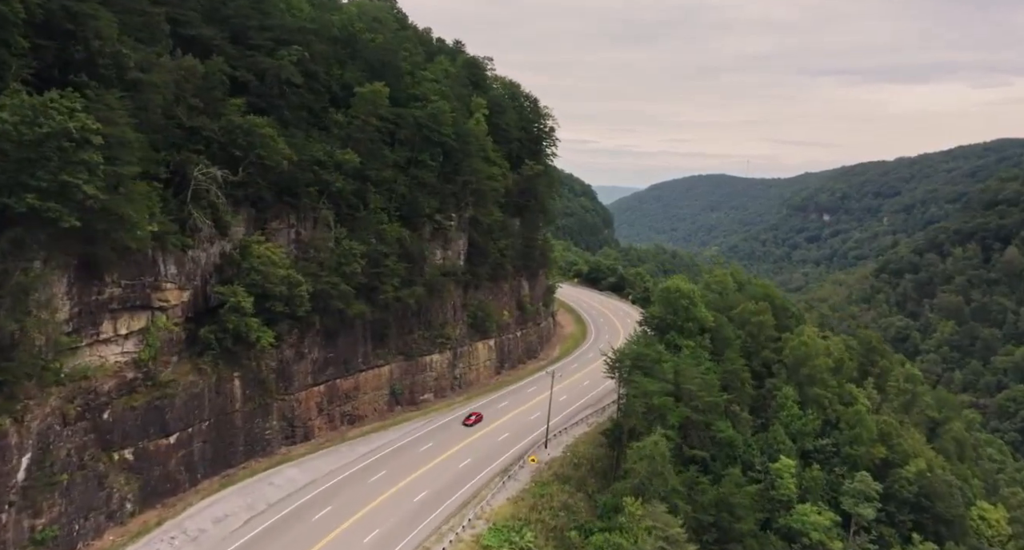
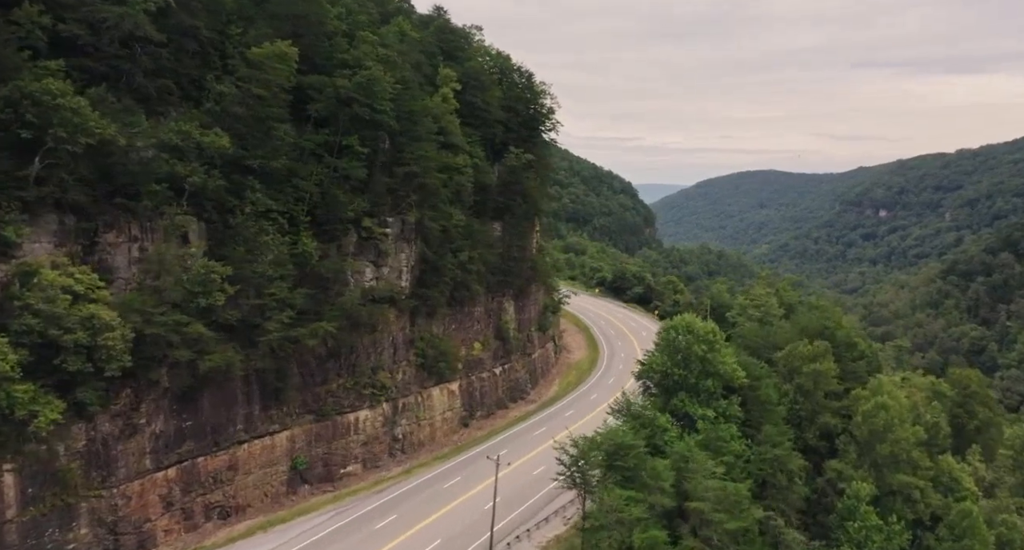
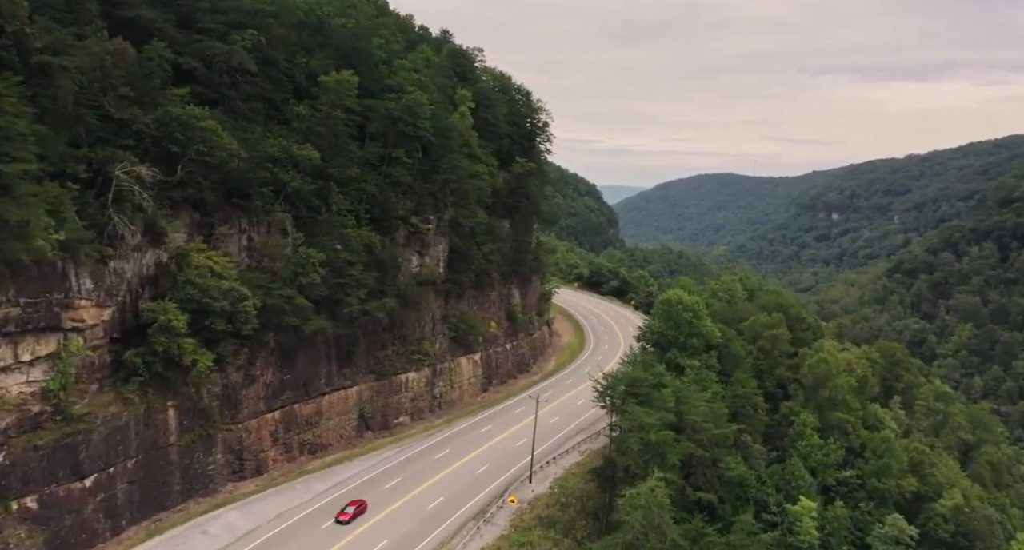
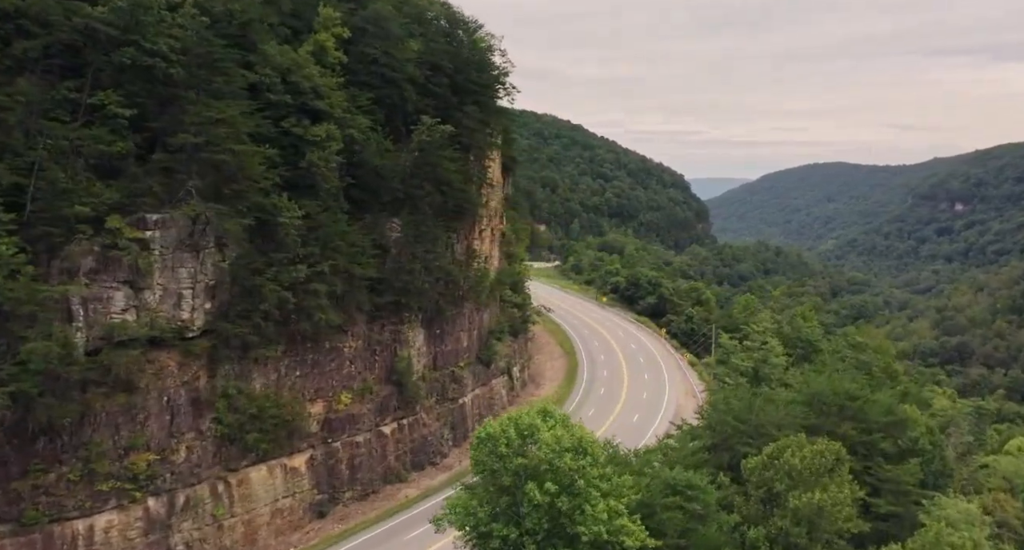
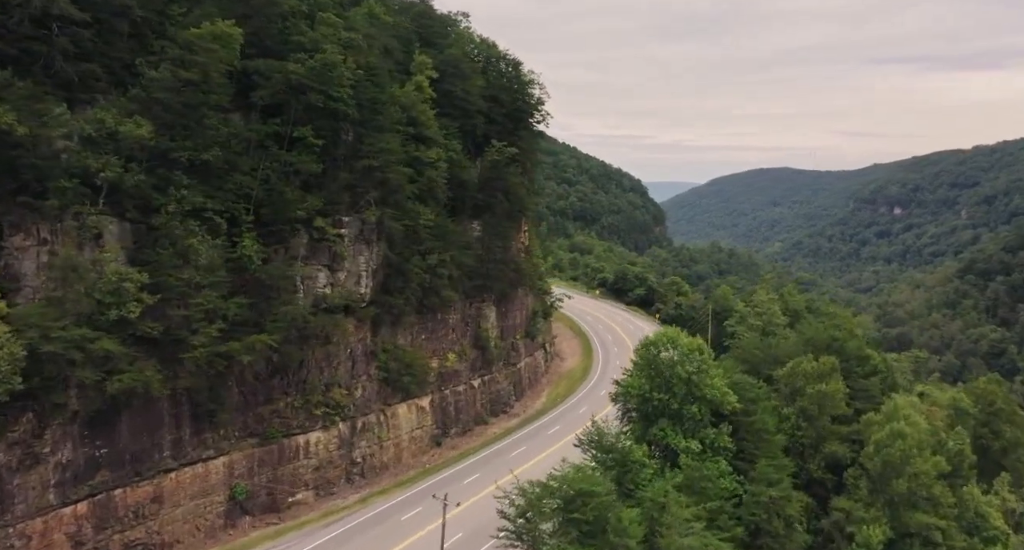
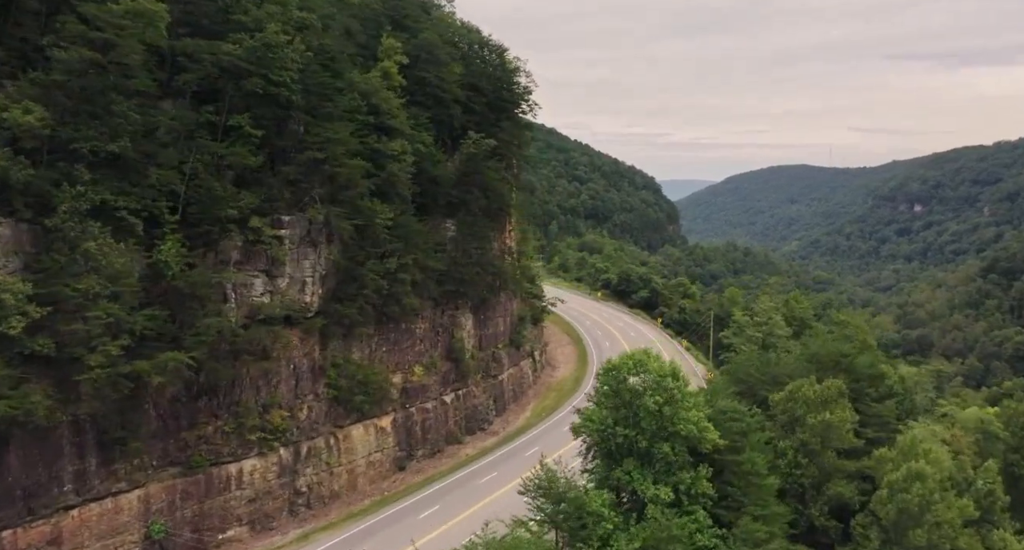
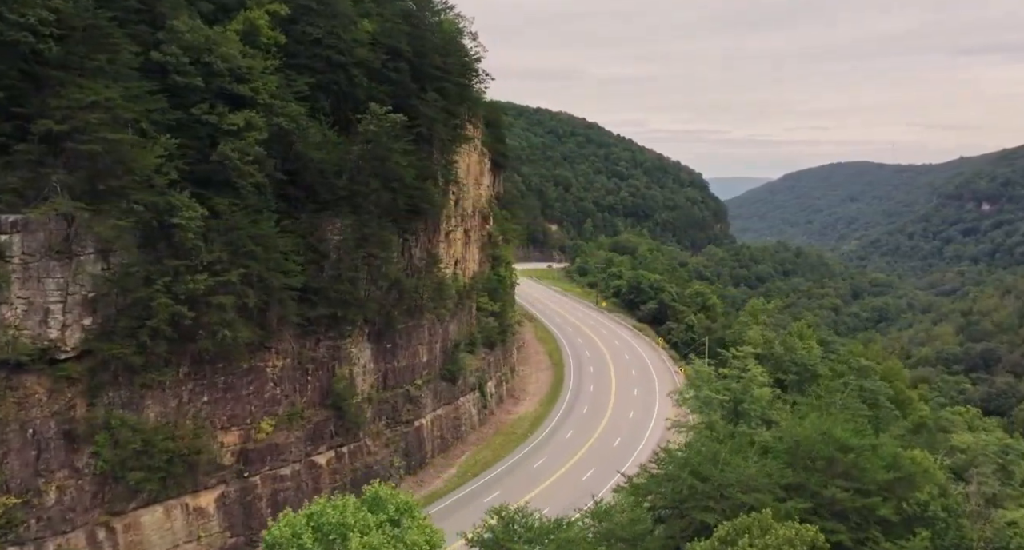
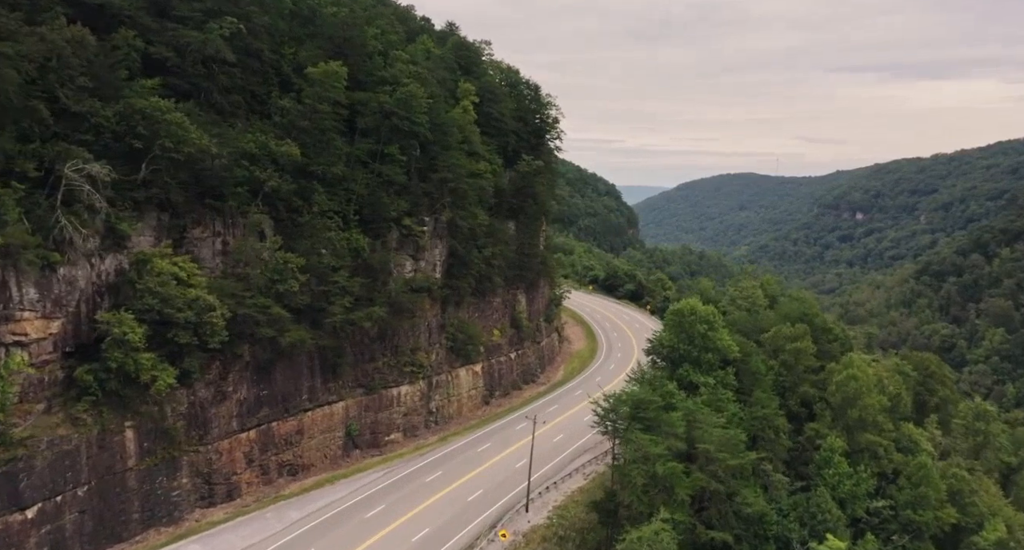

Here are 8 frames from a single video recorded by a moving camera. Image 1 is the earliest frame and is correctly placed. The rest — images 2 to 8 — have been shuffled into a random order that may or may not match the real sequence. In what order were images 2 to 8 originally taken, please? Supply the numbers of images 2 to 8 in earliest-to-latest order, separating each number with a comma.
3, 8, 2, 5, 6, 4, 7
